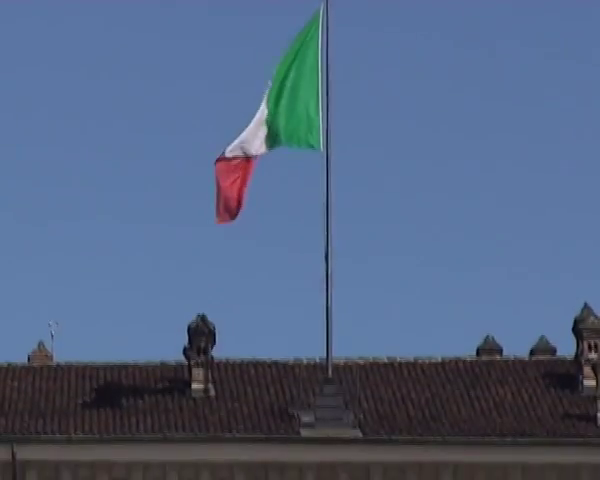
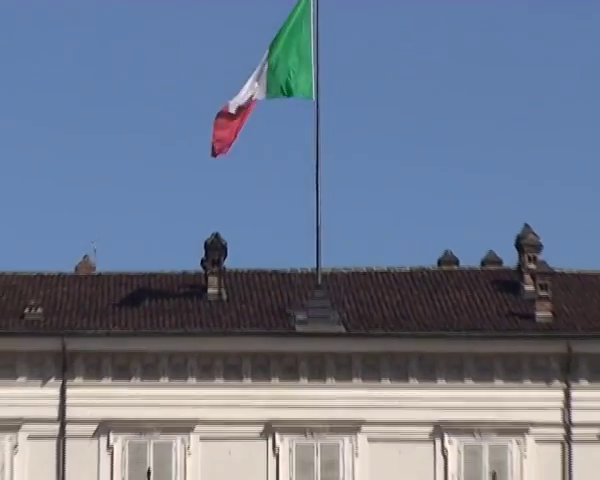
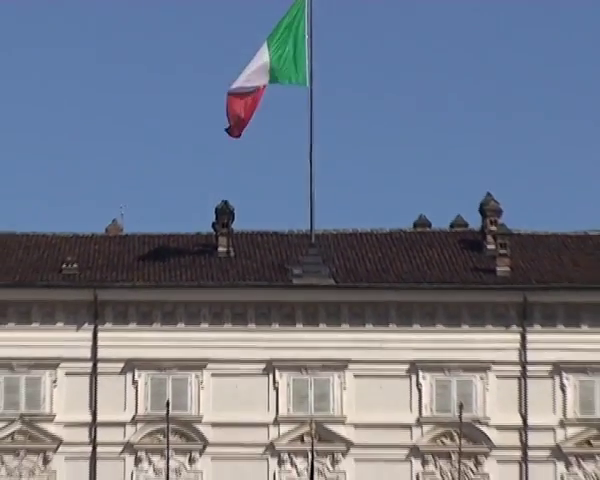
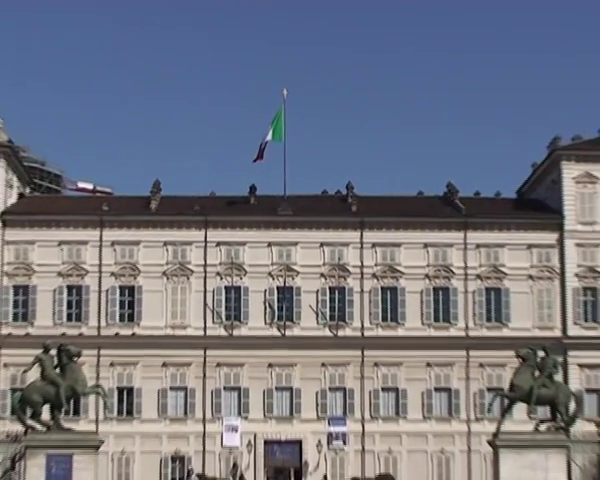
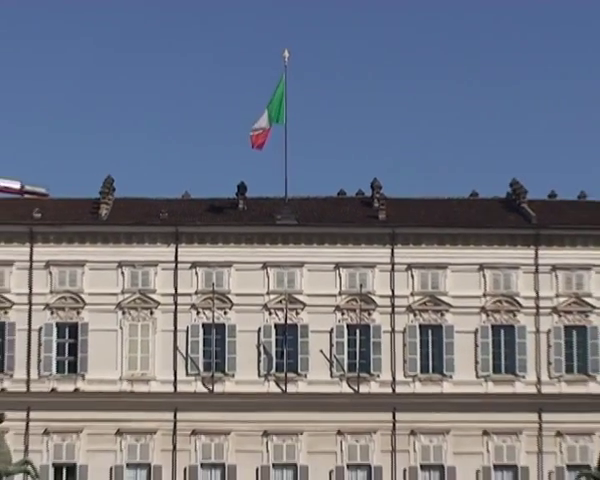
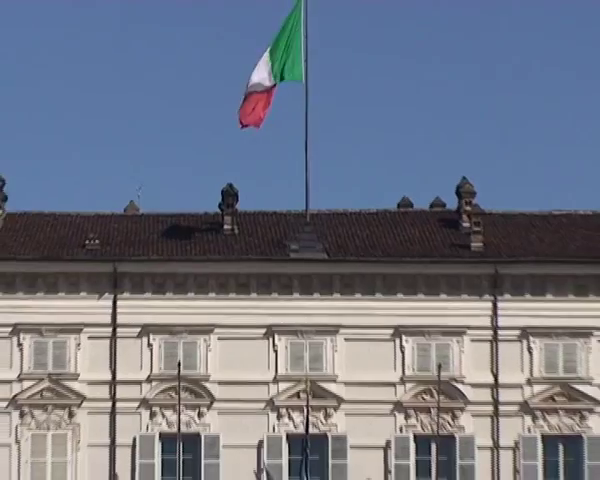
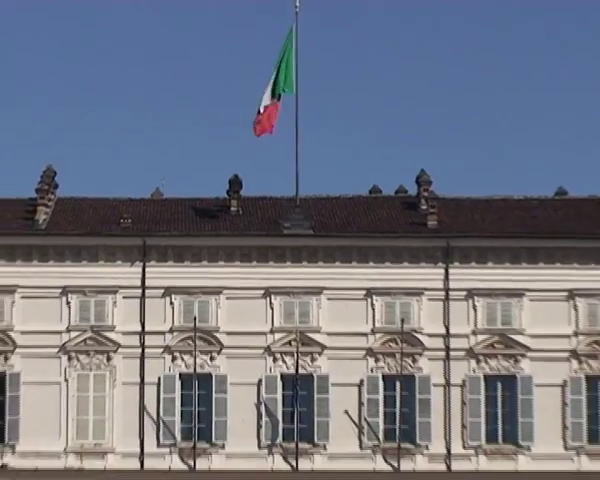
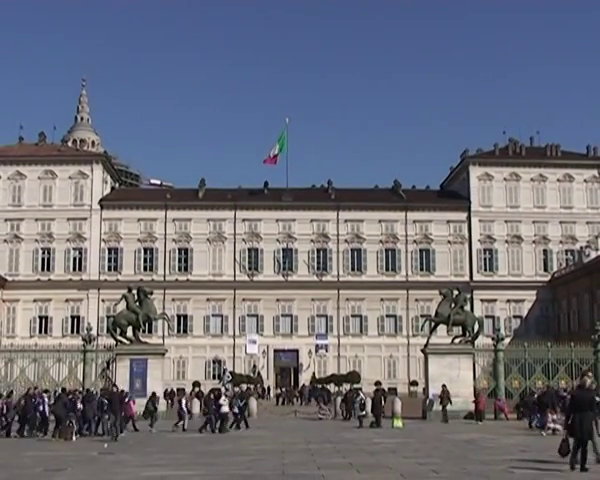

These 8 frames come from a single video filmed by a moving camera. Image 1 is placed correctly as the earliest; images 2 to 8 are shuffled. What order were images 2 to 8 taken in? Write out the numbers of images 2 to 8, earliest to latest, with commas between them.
2, 3, 6, 7, 5, 4, 8
